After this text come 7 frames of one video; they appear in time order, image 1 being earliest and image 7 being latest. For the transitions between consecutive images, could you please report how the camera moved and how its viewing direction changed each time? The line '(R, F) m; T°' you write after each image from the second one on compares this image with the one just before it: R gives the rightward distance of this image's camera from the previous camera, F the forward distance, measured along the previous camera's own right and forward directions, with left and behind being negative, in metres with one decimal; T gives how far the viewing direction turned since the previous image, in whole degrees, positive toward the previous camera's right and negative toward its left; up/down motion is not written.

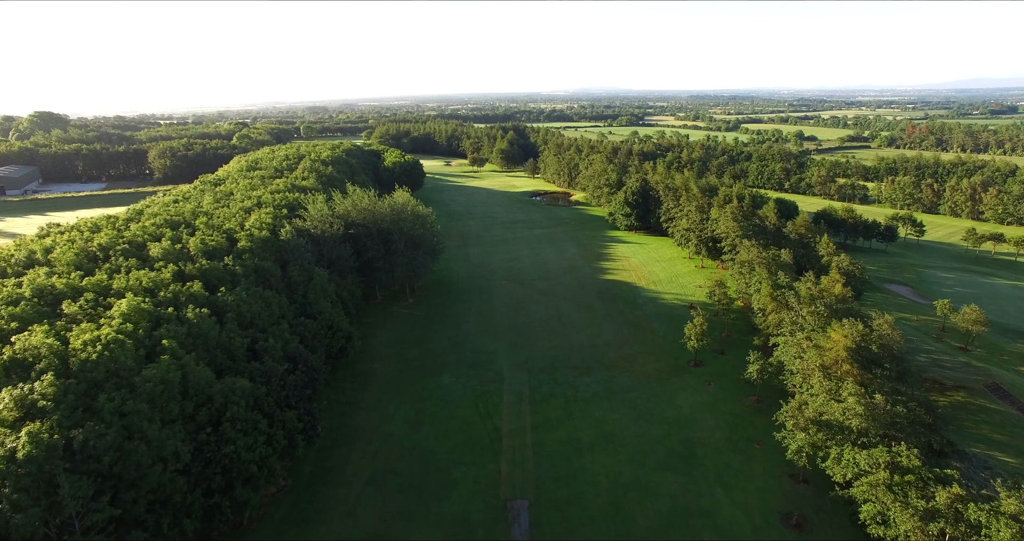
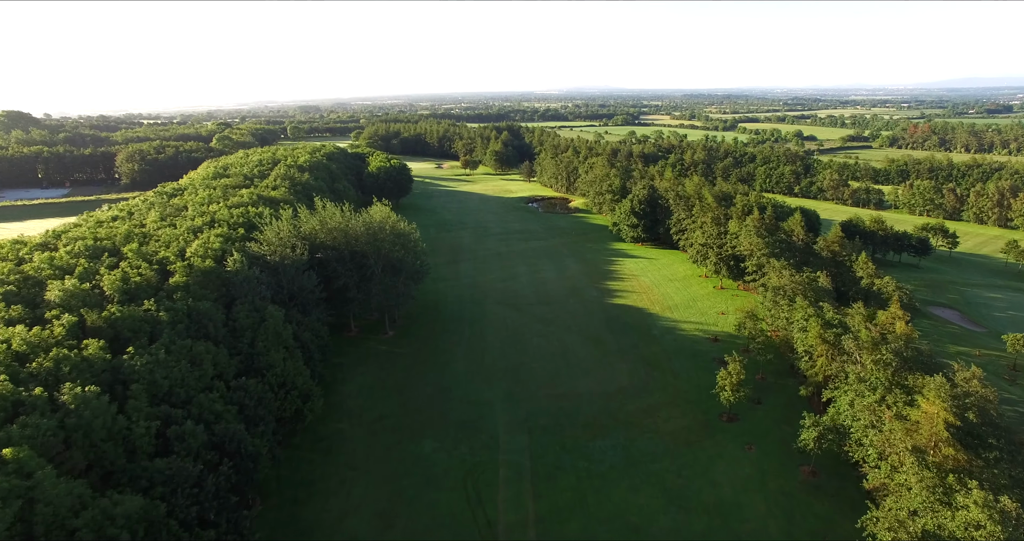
(-0.1, +5.7) m; +1°
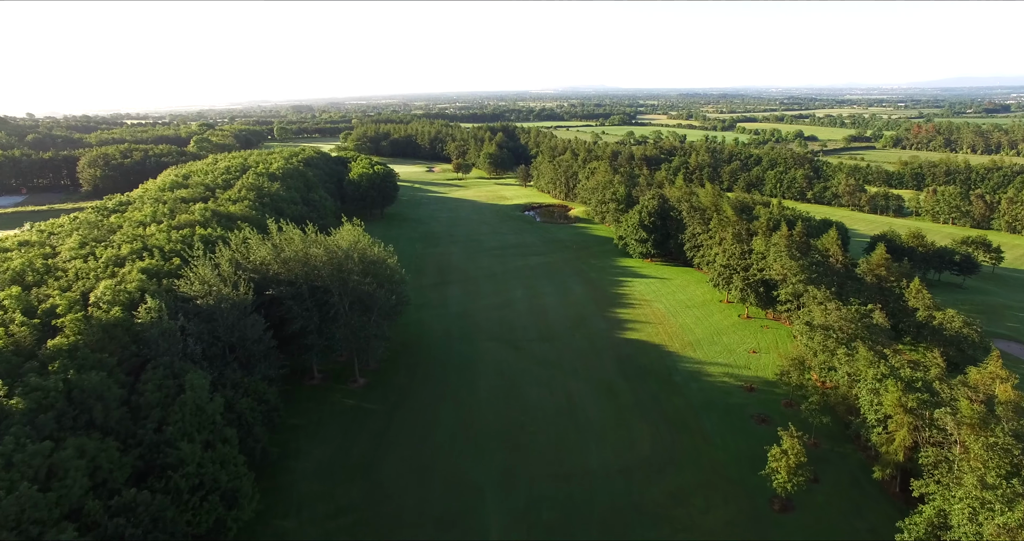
(0.0, +6.0) m; 0°
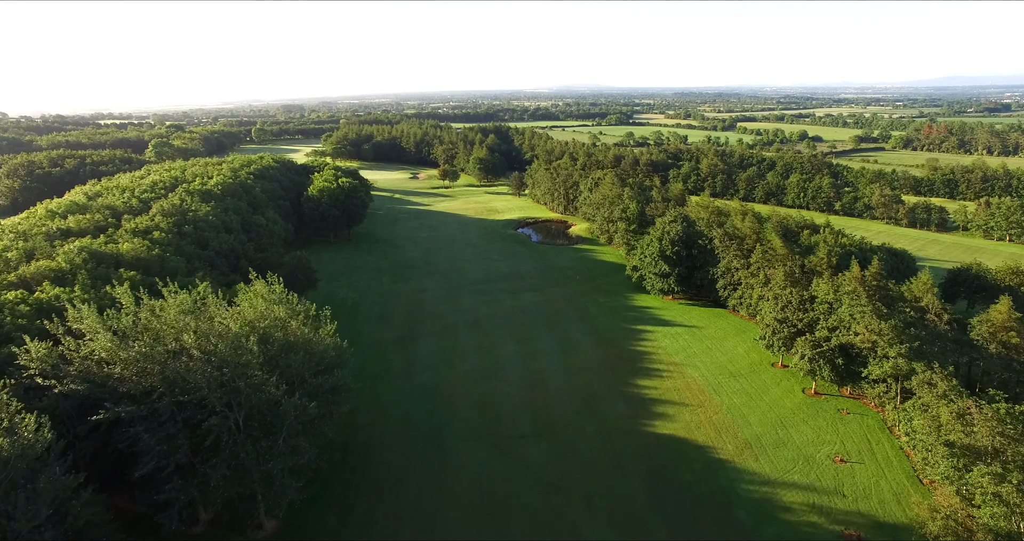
(+0.4, +10.3) m; 0°
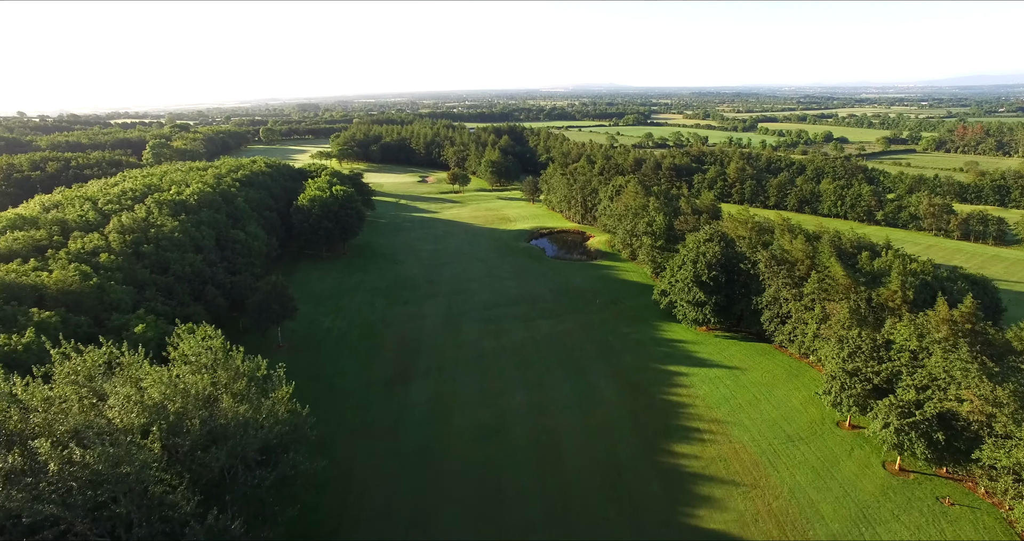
(+0.3, +5.7) m; -1°
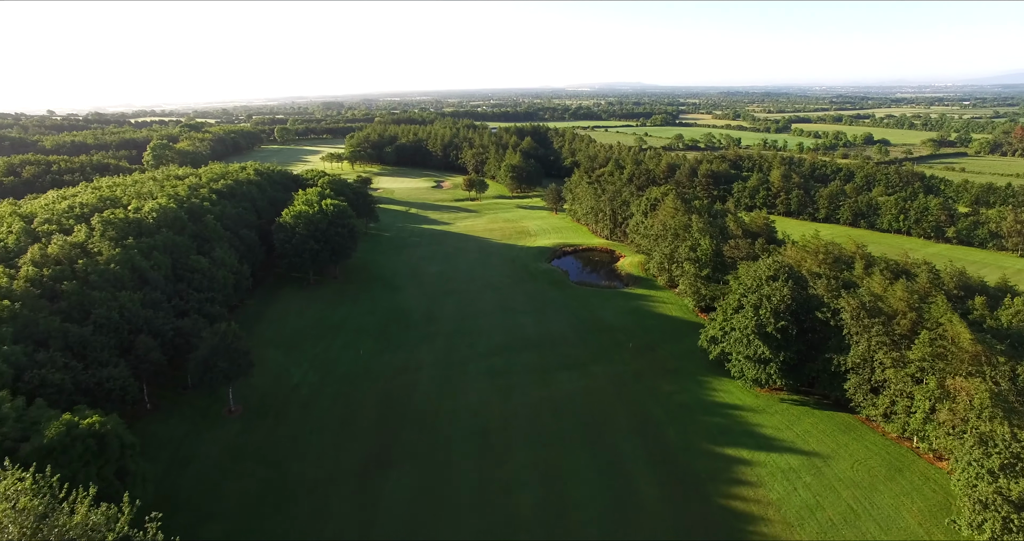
(+0.4, +7.4) m; -2°
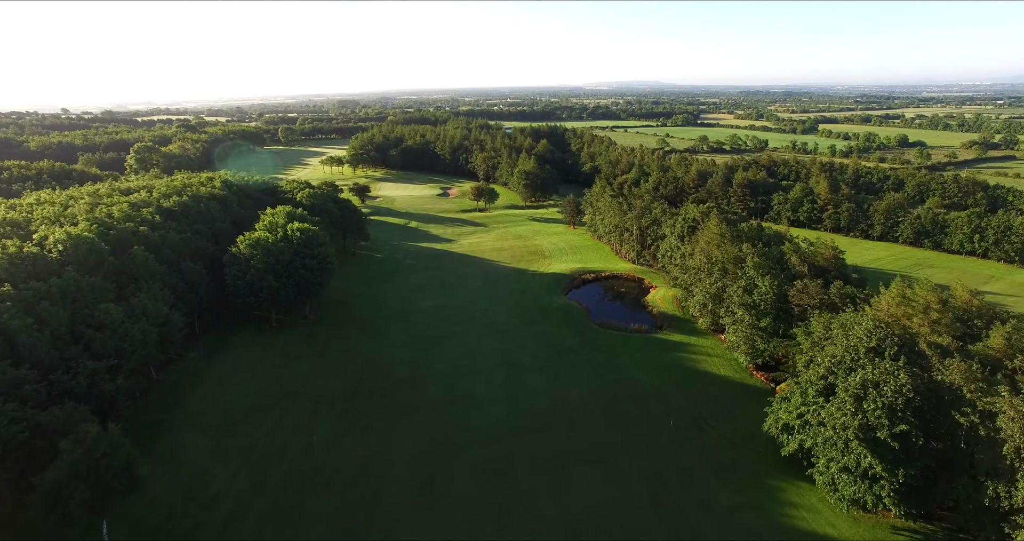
(+0.5, +8.6) m; -1°
